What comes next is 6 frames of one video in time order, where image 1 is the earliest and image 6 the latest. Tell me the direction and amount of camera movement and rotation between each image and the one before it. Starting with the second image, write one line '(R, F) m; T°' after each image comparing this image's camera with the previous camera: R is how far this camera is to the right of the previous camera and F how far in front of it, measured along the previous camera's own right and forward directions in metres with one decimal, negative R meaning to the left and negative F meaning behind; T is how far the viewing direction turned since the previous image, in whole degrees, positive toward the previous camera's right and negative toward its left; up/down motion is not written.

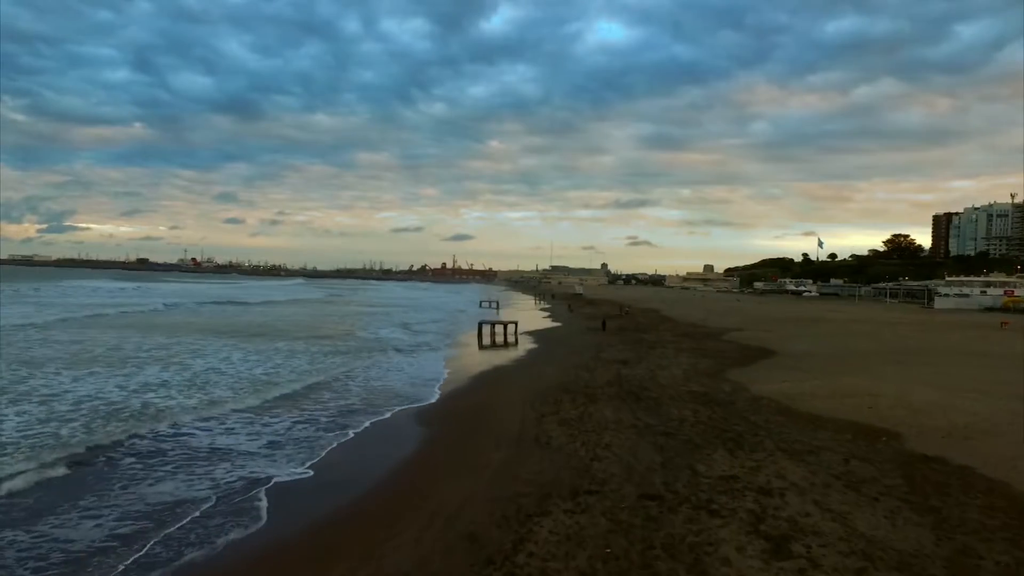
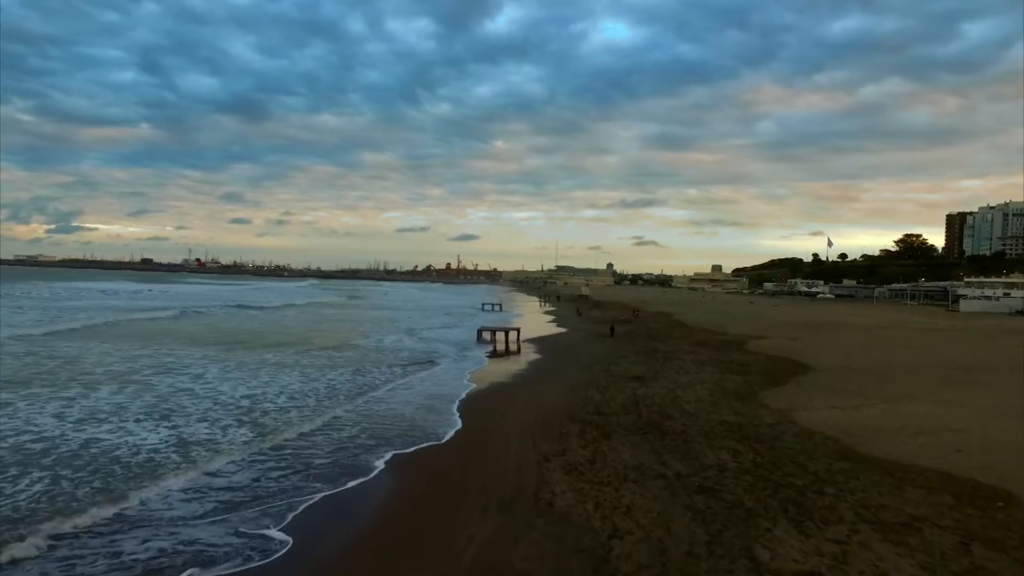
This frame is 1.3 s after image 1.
(+0.1, +2.0) m; 0°
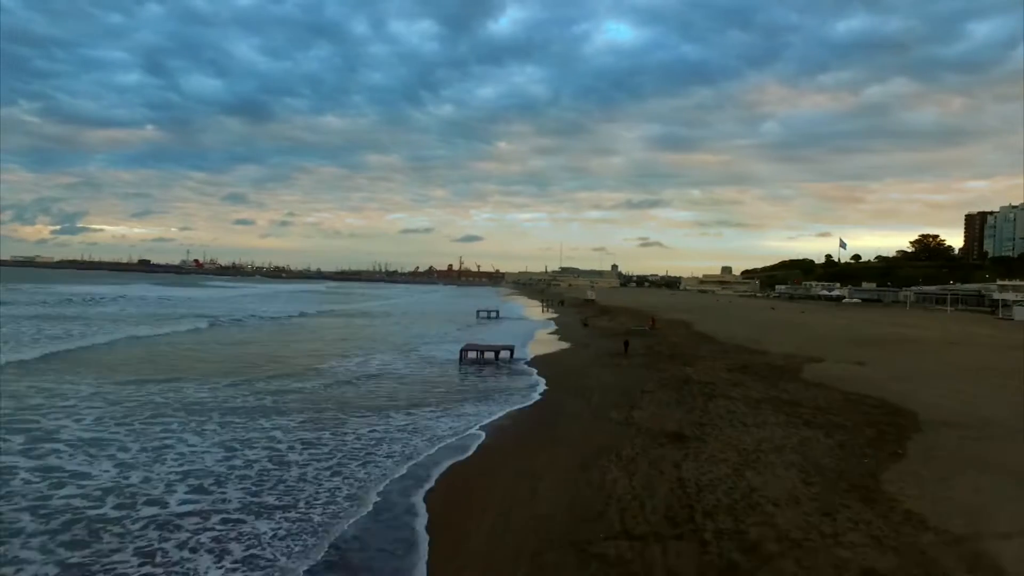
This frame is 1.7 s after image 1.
(+0.3, +4.5) m; 0°
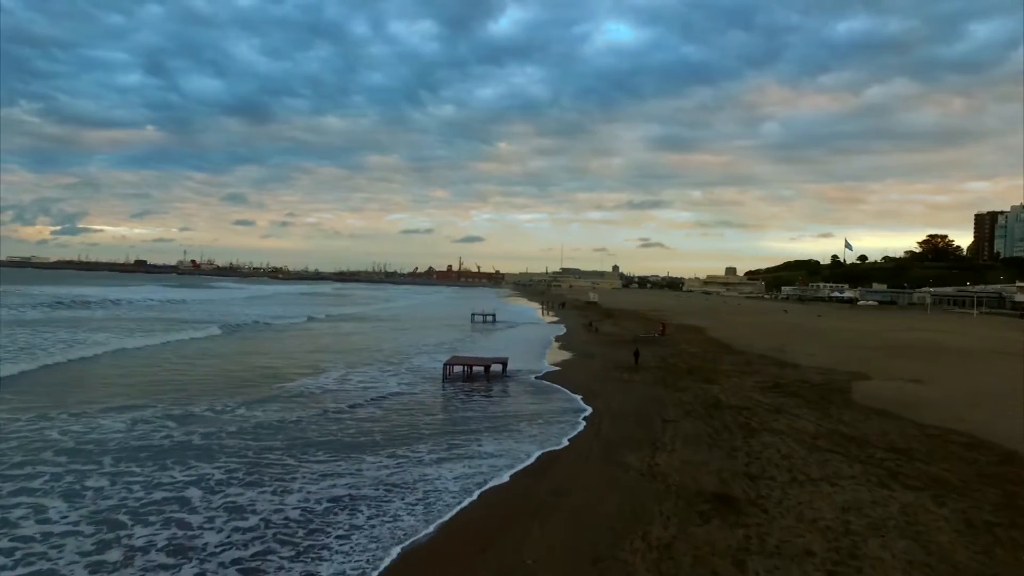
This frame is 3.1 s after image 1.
(+0.2, +2.7) m; 0°
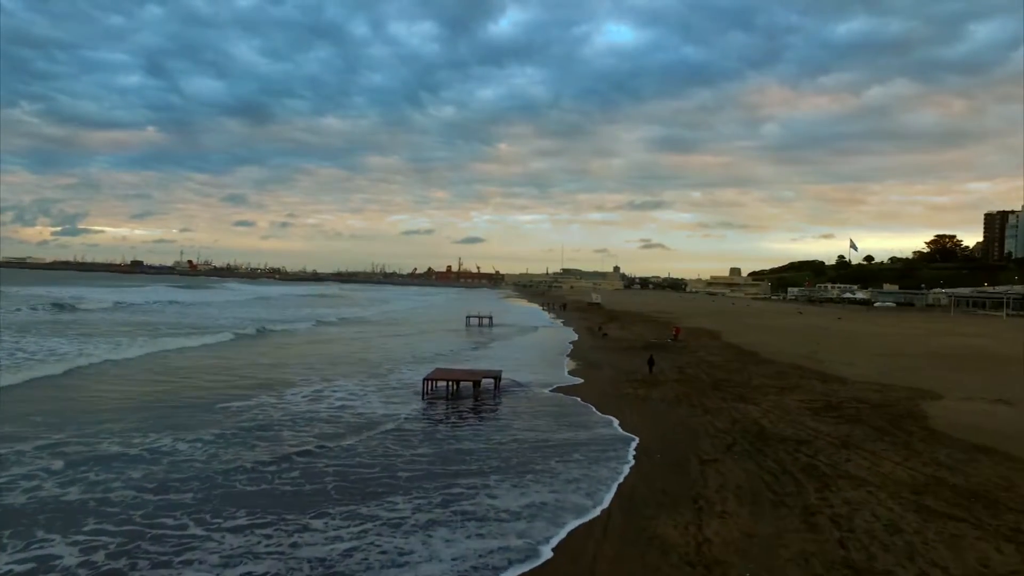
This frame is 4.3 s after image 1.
(+0.1, +2.6) m; 0°
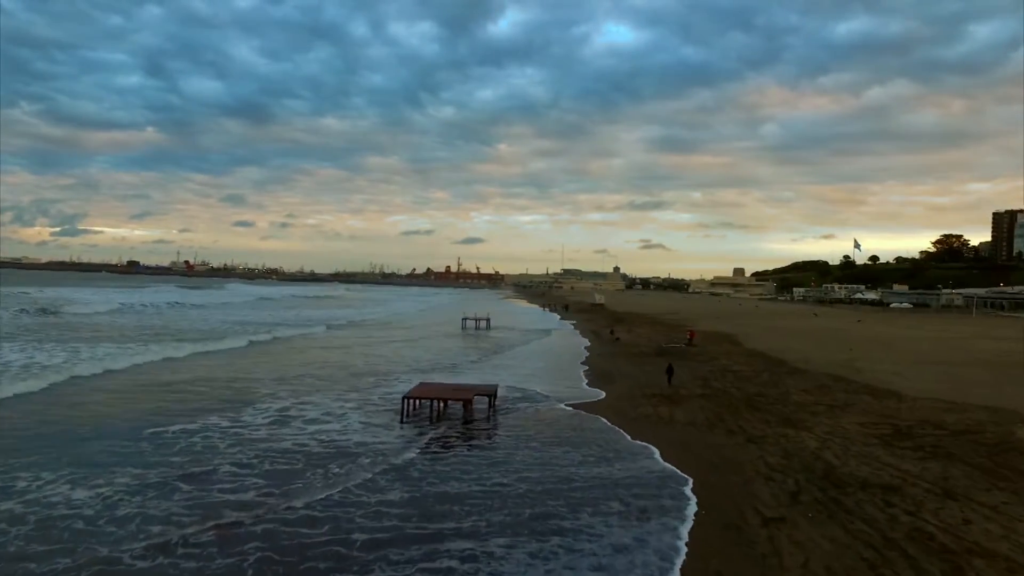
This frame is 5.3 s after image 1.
(0.0, +2.3) m; 0°
